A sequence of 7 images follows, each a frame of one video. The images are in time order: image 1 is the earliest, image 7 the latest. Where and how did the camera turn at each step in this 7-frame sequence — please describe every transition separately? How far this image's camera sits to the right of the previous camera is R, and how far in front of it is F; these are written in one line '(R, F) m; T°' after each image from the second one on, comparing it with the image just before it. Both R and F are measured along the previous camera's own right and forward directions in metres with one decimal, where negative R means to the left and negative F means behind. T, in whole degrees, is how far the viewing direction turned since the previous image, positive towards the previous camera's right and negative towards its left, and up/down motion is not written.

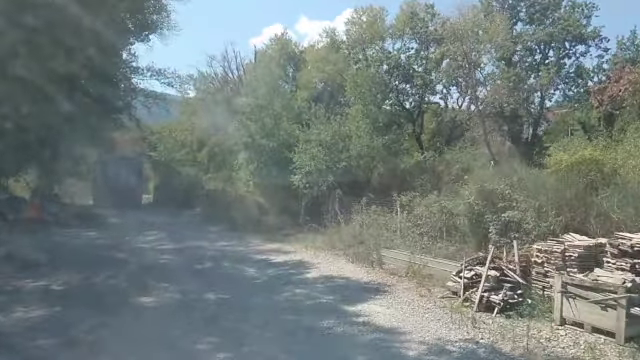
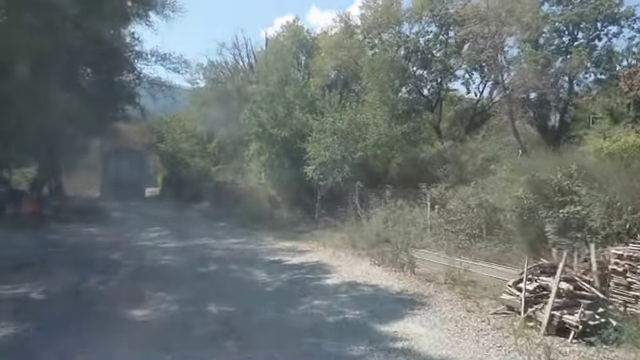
(-0.2, +1.5) m; -1°
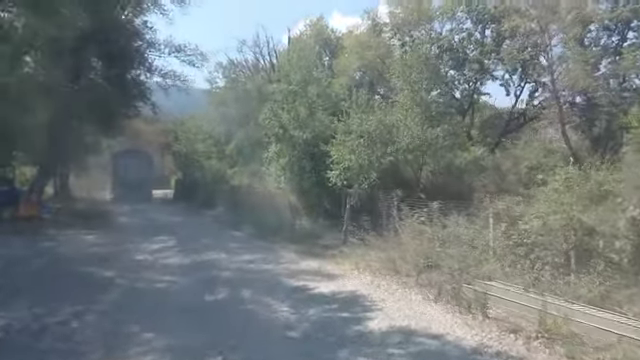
(-0.3, +2.2) m; -2°
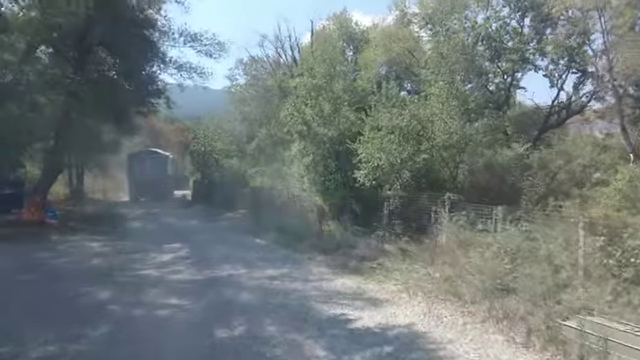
(-0.3, +1.9) m; -2°
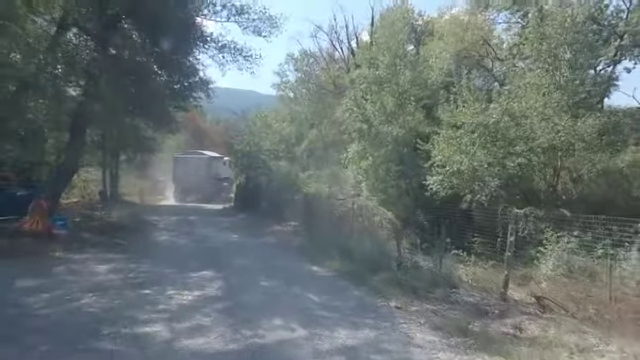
(-0.8, +3.8) m; -5°
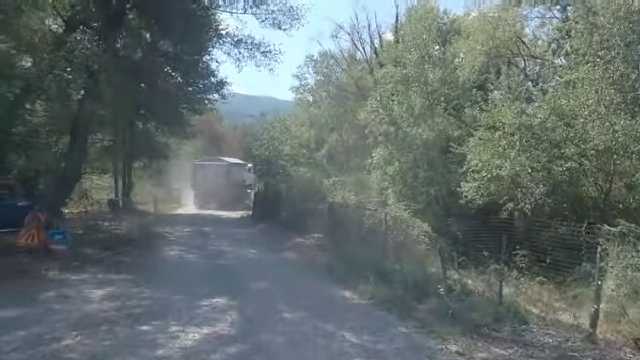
(-0.2, +1.6) m; -2°
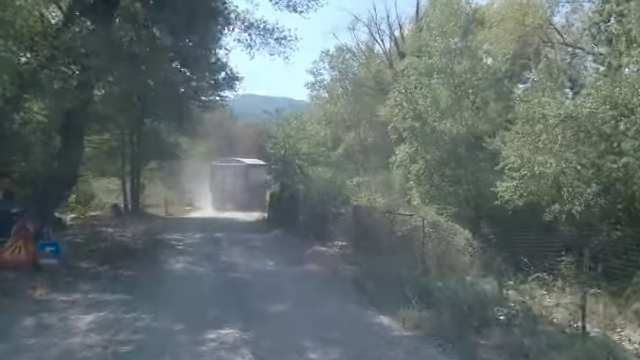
(-0.2, +1.6) m; -2°
